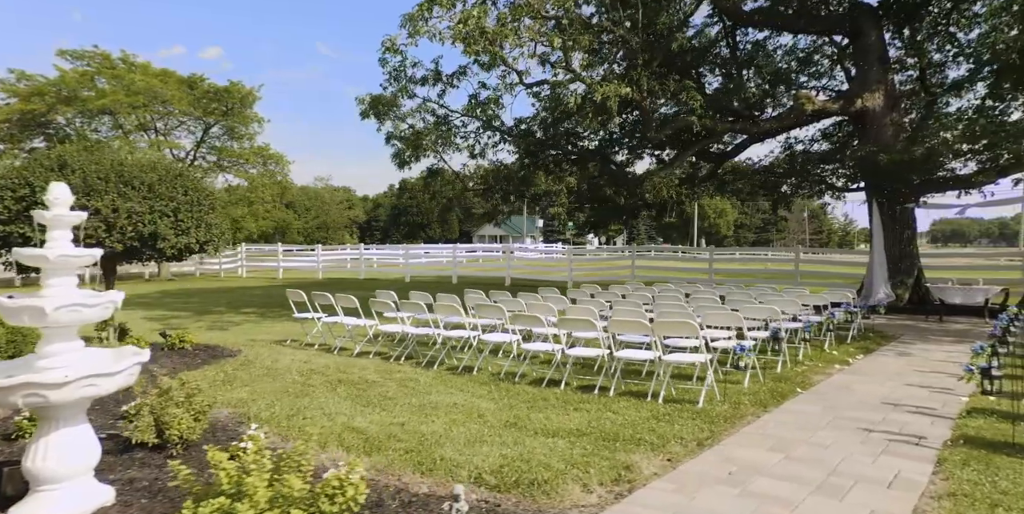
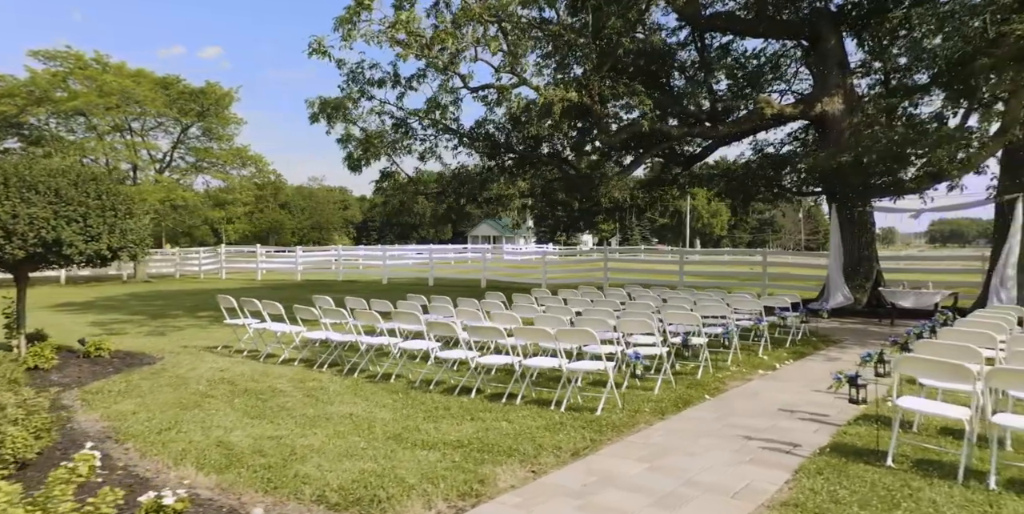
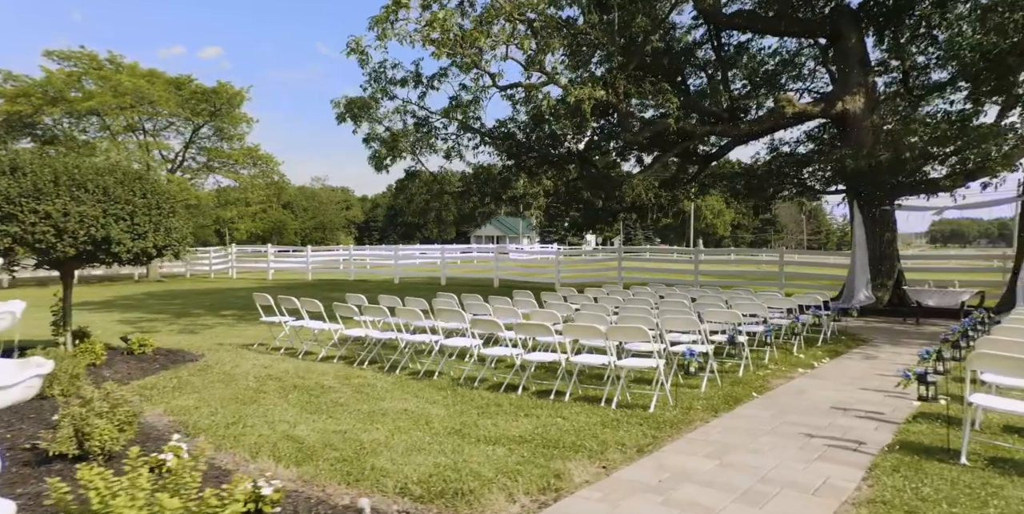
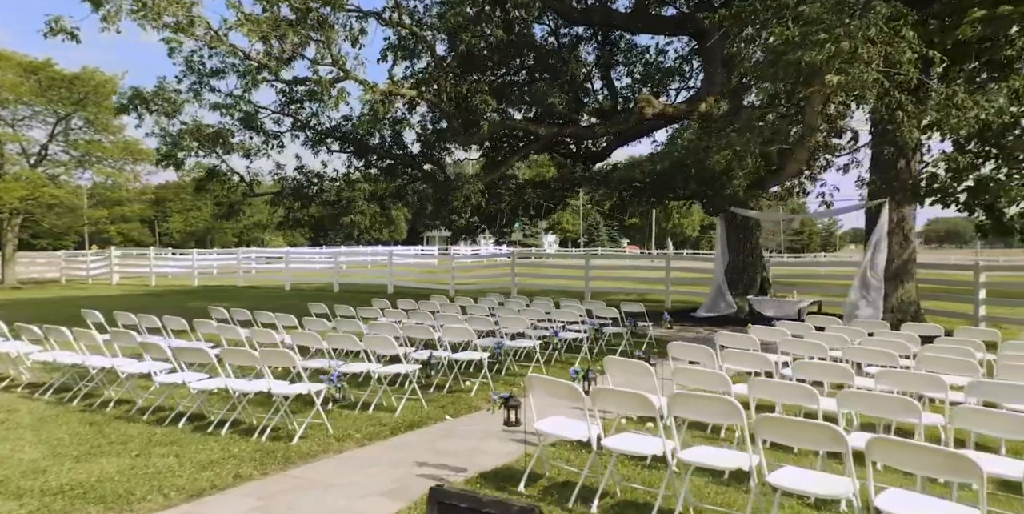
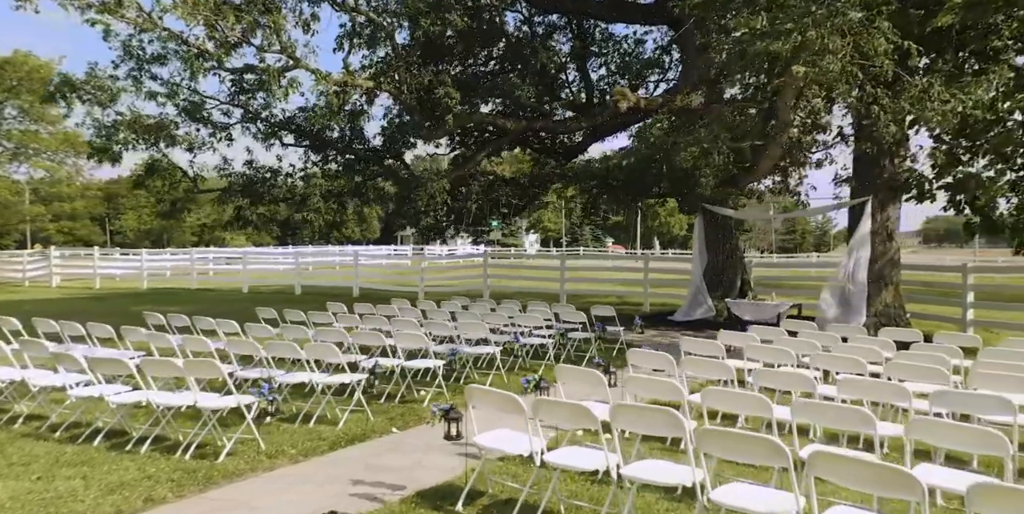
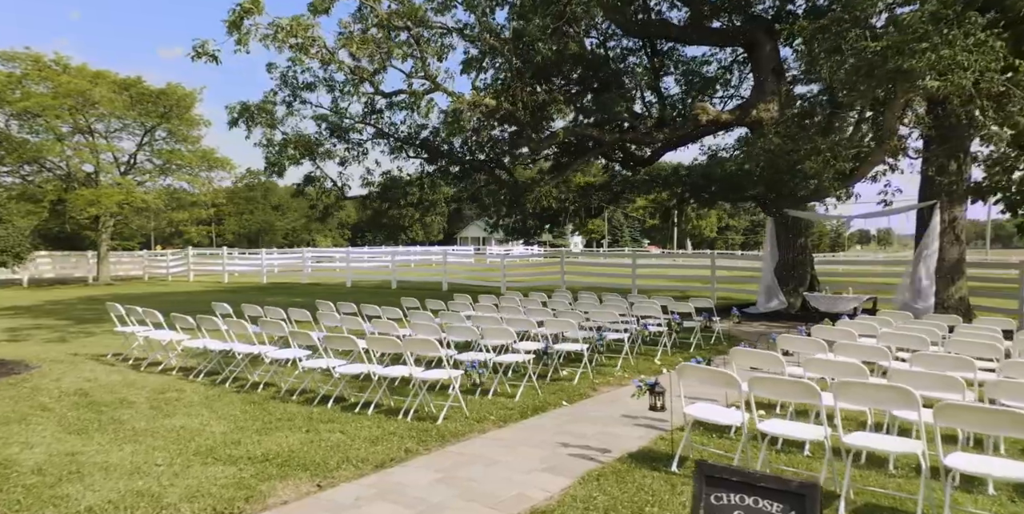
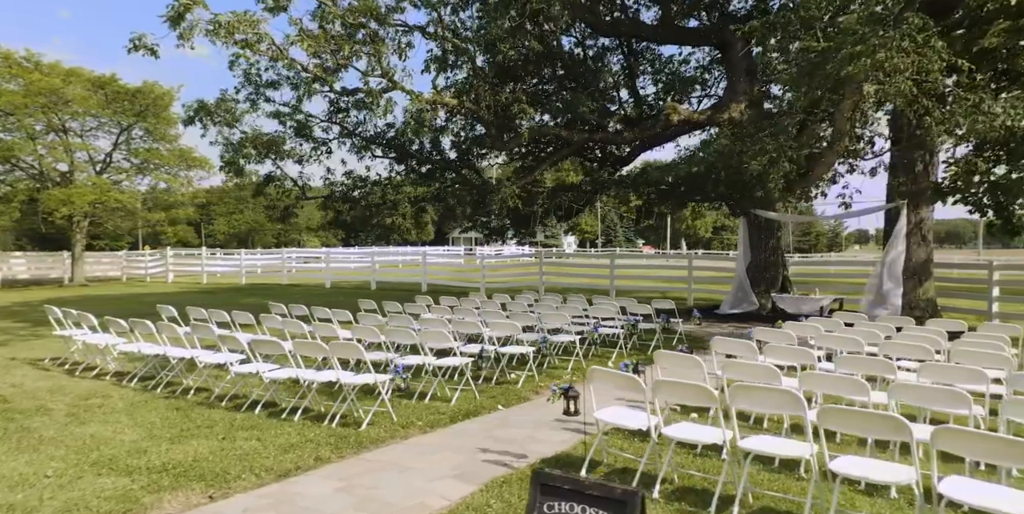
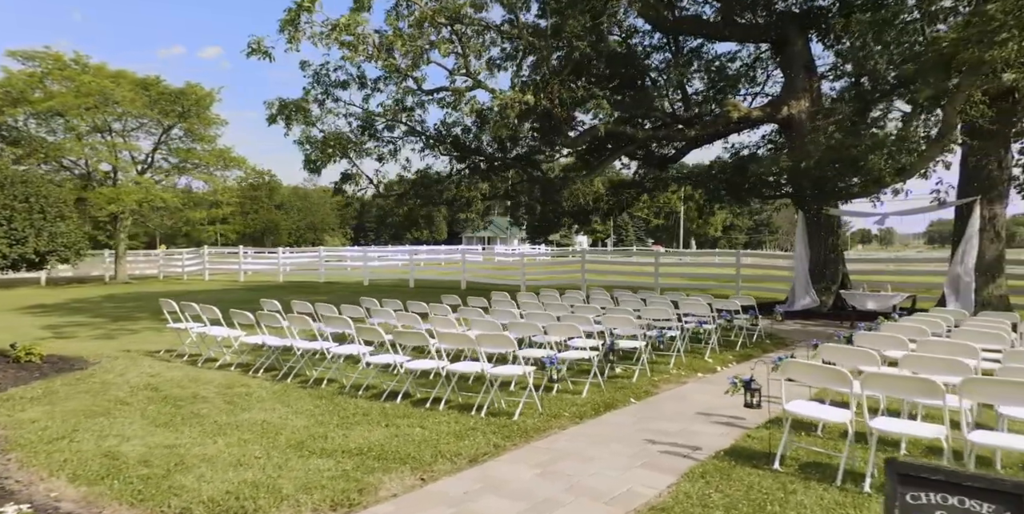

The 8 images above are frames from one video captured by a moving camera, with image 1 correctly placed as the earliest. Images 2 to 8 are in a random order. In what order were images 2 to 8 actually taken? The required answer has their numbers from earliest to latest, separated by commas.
3, 2, 8, 6, 7, 4, 5
